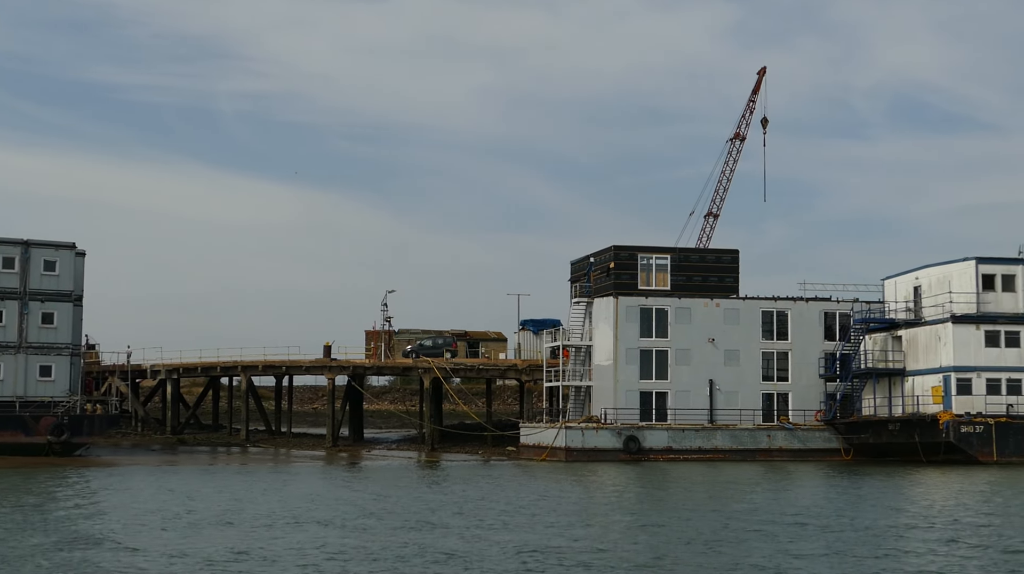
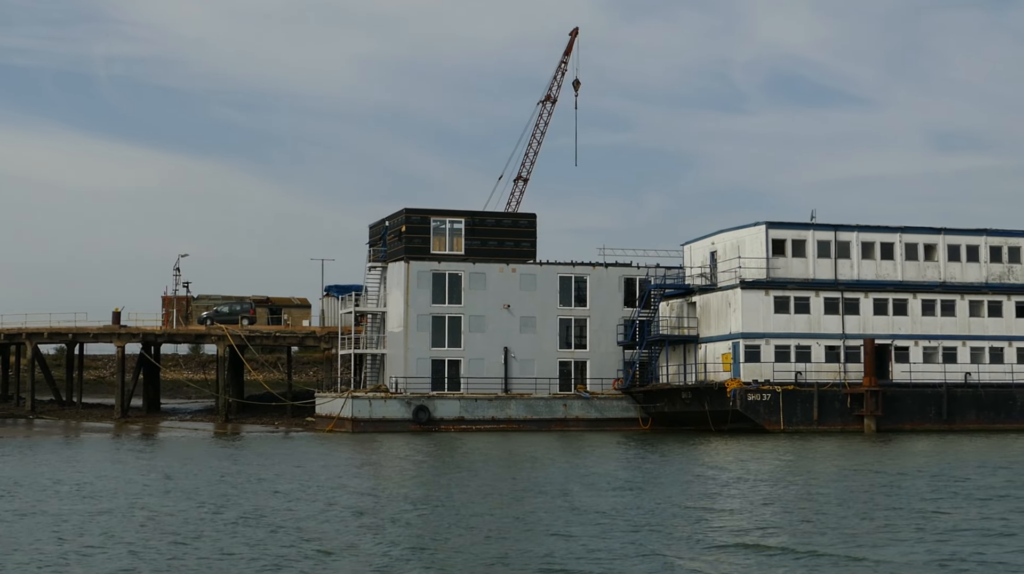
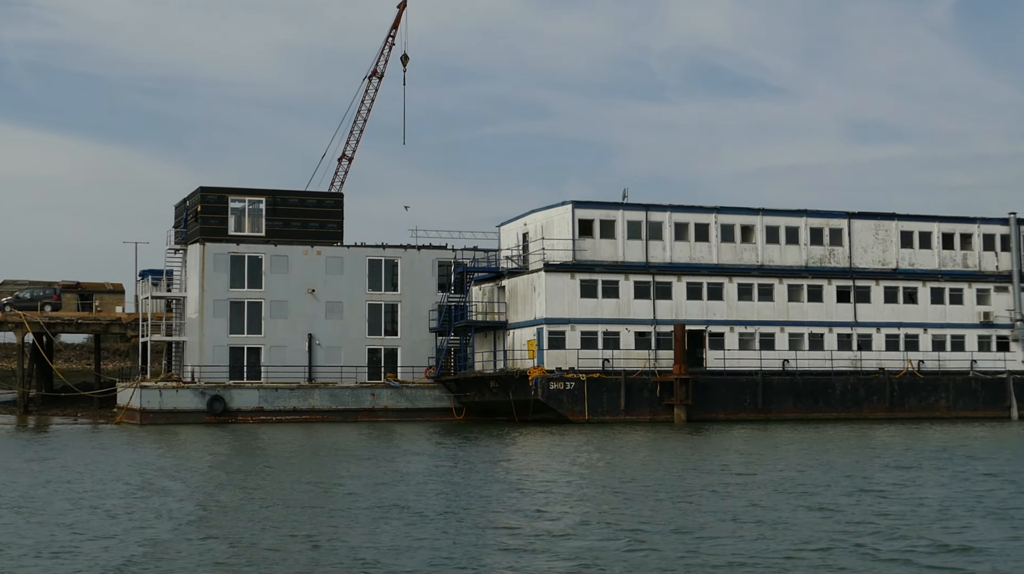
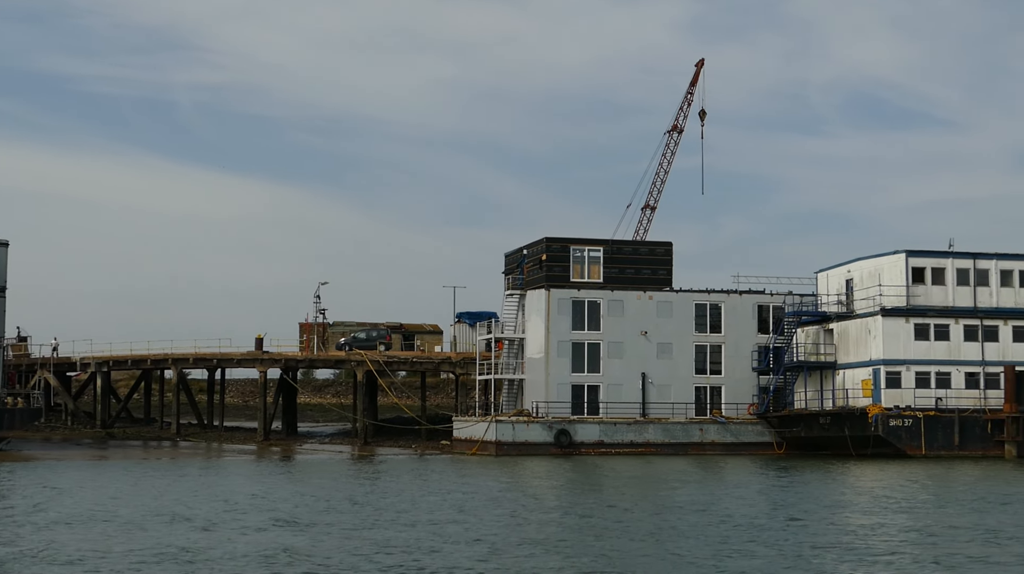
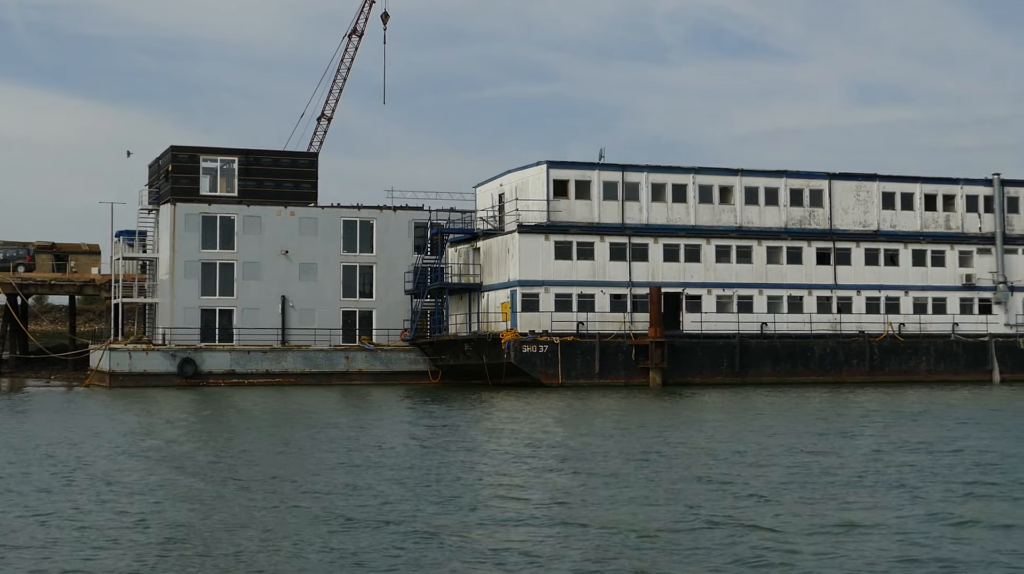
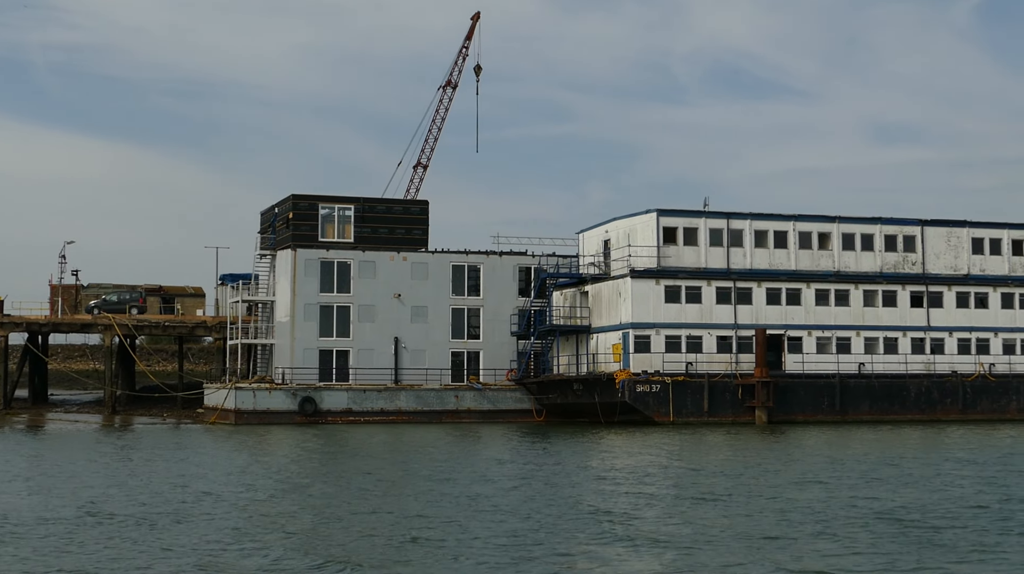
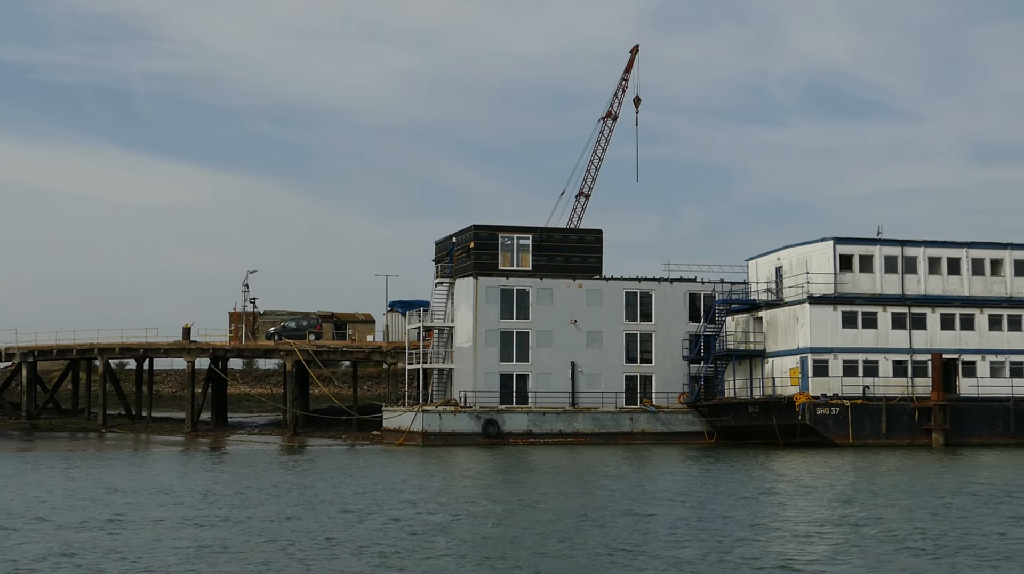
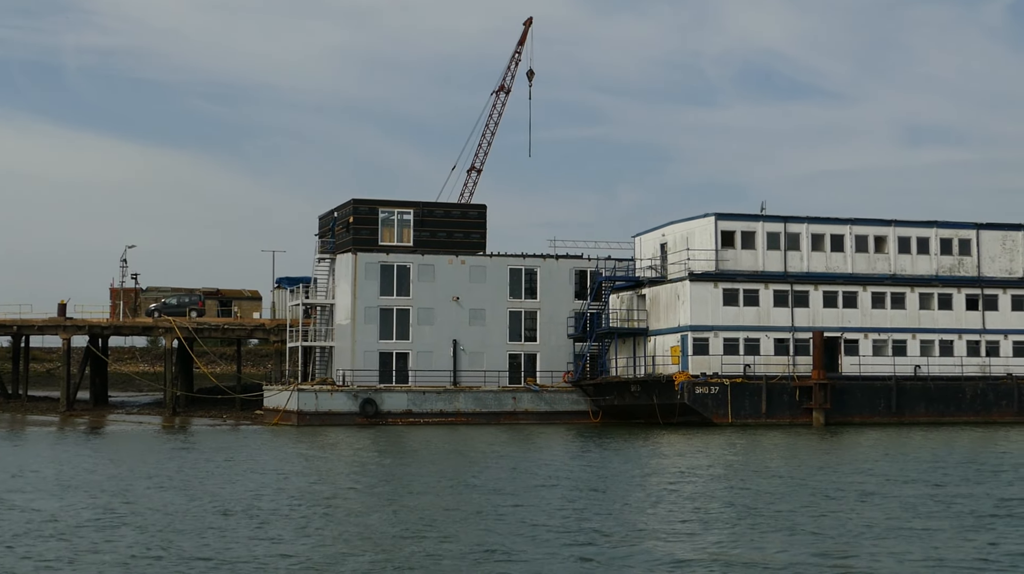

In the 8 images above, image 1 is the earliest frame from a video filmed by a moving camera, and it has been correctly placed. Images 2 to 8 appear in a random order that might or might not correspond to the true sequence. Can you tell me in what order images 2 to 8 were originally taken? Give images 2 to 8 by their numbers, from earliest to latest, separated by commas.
4, 7, 2, 8, 6, 3, 5
